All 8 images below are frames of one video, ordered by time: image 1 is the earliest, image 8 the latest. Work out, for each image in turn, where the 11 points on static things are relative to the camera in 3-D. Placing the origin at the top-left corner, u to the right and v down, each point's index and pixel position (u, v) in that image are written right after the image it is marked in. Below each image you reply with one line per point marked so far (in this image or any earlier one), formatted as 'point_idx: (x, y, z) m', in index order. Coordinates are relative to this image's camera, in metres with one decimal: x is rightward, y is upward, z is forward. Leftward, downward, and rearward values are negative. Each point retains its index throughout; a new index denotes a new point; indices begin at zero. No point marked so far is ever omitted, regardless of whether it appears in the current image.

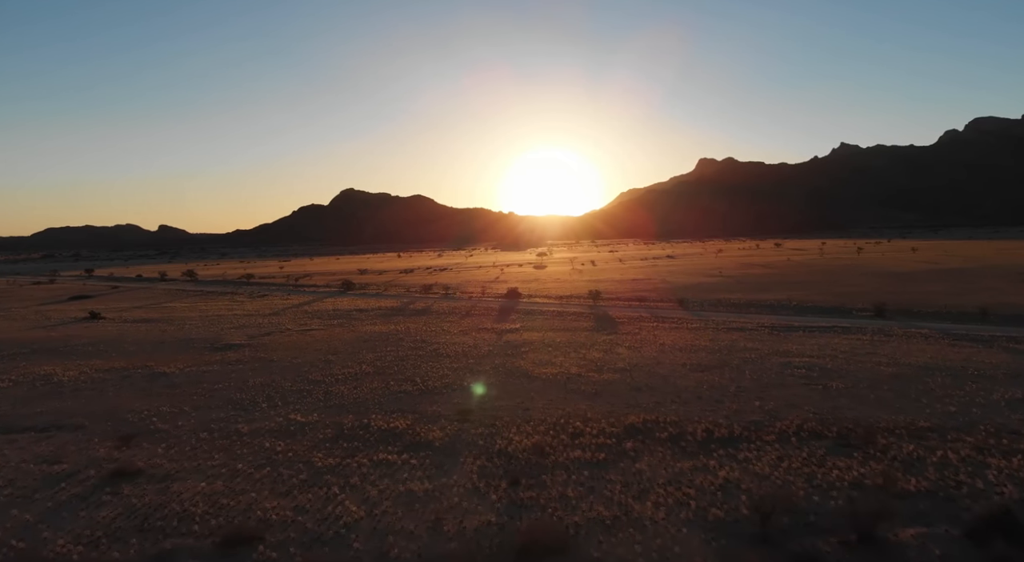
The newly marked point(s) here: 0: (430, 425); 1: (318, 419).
0: (-2.2, -3.9, +14.9) m
1: (-5.5, -3.9, +15.8) m
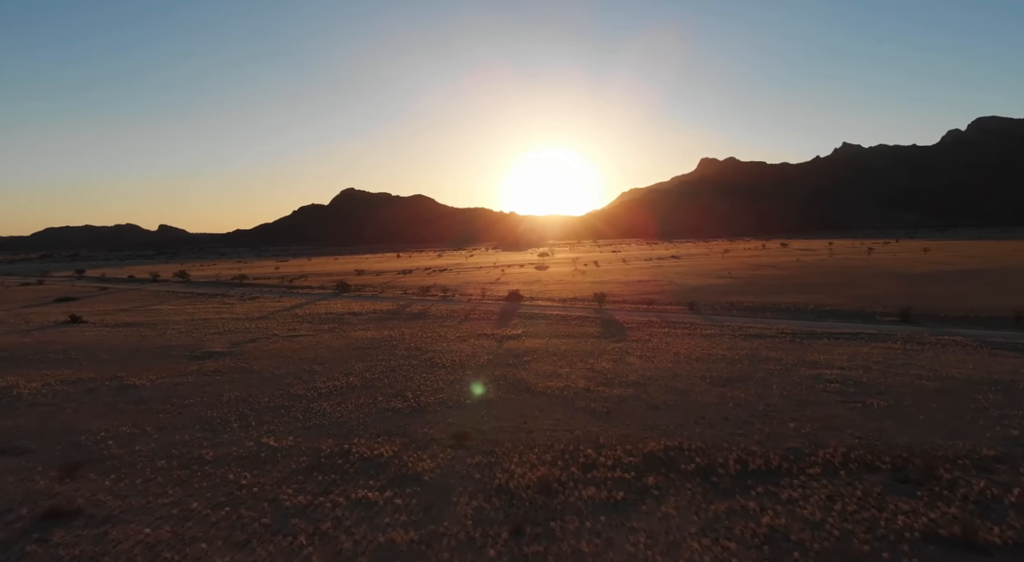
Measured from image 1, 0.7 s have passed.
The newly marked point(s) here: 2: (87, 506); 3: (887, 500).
0: (-2.2, -4.0, +13.0) m
1: (-5.5, -4.1, +13.9) m
2: (-8.7, -4.6, +11.4) m
3: (+7.0, -4.1, +10.5) m
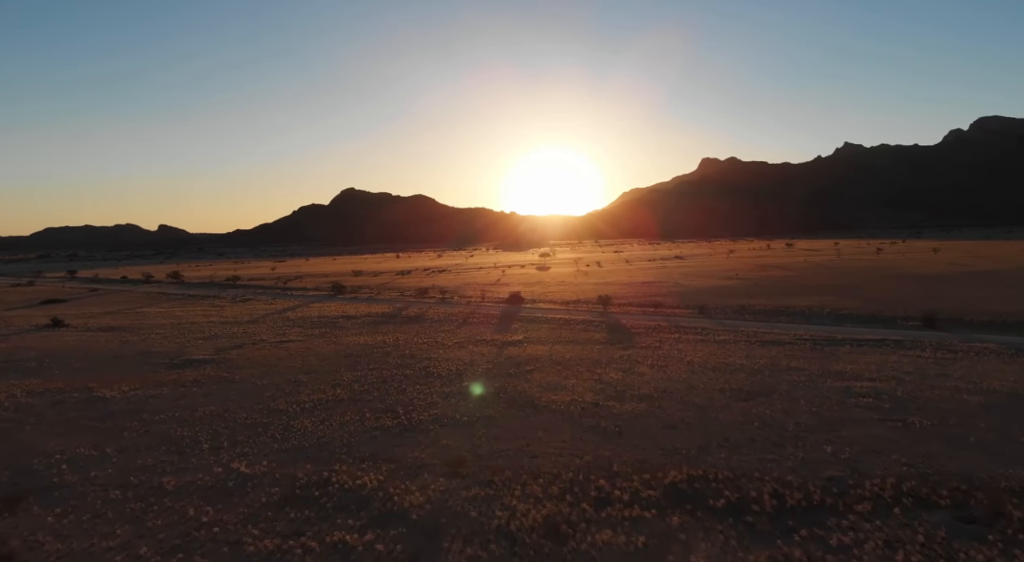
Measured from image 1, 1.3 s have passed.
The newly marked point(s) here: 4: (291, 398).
0: (-2.1, -4.1, +11.4) m
1: (-5.4, -4.2, +12.3) m
2: (-8.7, -4.7, +9.8) m
3: (+7.1, -4.2, +8.9) m
4: (-7.1, -3.7, +17.9) m
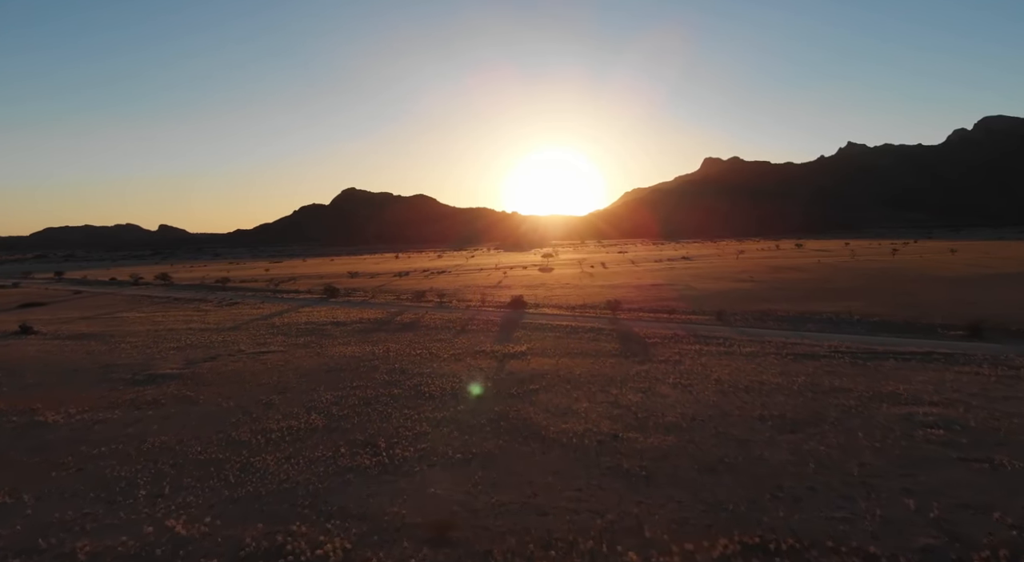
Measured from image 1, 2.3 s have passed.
0: (-2.1, -4.3, +8.9) m
1: (-5.4, -4.4, +9.8) m
2: (-8.6, -4.9, +7.3) m
3: (+7.1, -4.5, +6.3) m
4: (-7.0, -4.0, +15.4) m
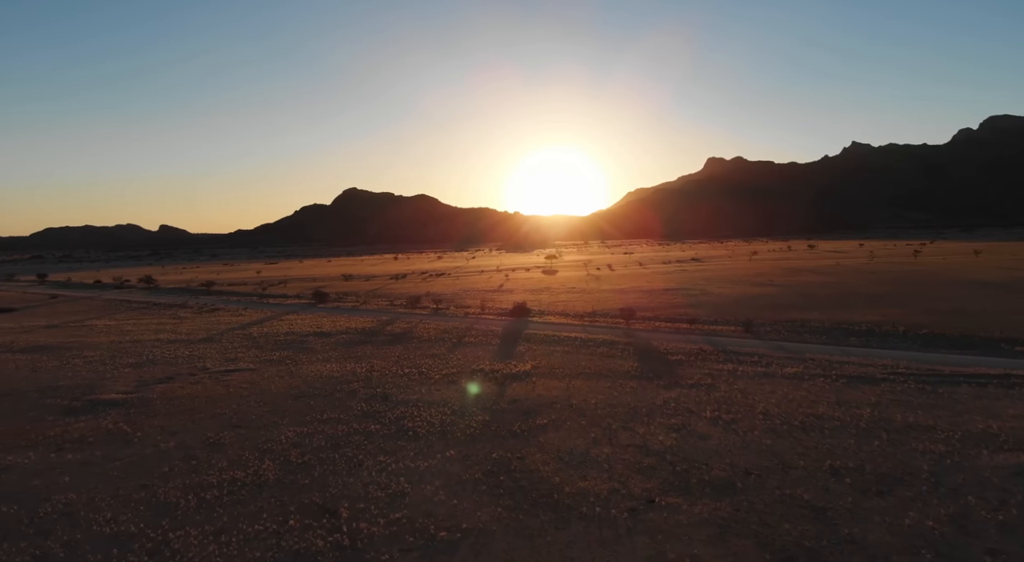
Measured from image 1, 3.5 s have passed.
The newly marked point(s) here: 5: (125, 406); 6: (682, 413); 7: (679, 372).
0: (-2.0, -4.6, +5.7) m
1: (-5.3, -4.7, +6.6) m
2: (-8.6, -5.2, +4.1) m
3: (+7.1, -4.8, +3.1) m
4: (-7.0, -4.3, +12.2) m
5: (-12.4, -4.0, +17.9) m
6: (+4.6, -3.6, +15.1) m
7: (+5.8, -3.2, +19.3) m
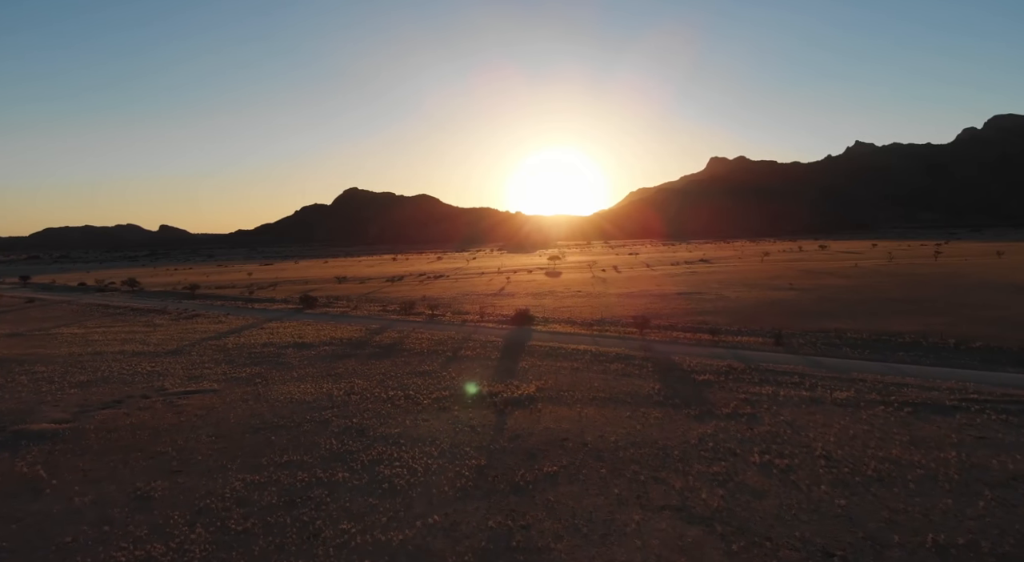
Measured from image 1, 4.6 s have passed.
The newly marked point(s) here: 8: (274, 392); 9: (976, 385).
0: (-2.0, -4.9, +2.8) m
1: (-5.3, -5.0, +3.8) m
2: (-8.6, -5.5, +1.3) m
3: (+7.1, -5.0, +0.2) m
4: (-6.9, -4.5, +9.4) m
5: (-12.3, -4.2, +15.0) m
6: (+4.7, -3.9, +12.2) m
7: (+5.8, -3.4, +16.4) m
8: (-8.0, -3.7, +18.8) m
9: (+14.4, -3.2, +17.5) m
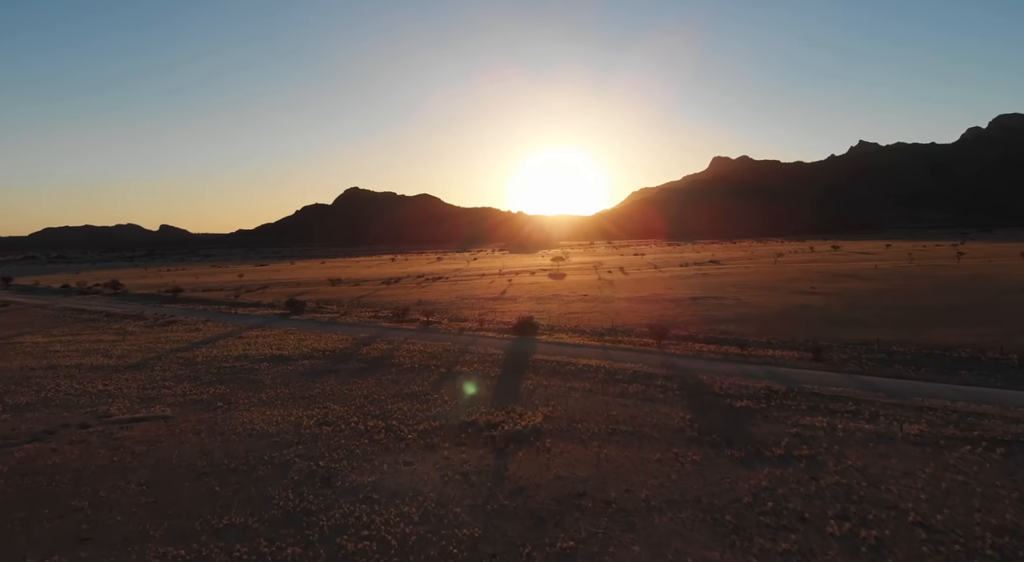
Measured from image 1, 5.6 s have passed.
0: (-2.0, -5.2, 0.0) m
1: (-5.3, -5.2, +1.0) m
2: (-8.6, -5.7, -1.5) m
3: (+7.2, -5.3, -2.6) m
4: (-6.9, -4.8, +6.6) m
5: (-12.3, -4.5, +12.2) m
6: (+4.7, -4.1, +9.4) m
7: (+5.9, -3.7, +13.6) m
8: (-7.9, -3.9, +16.0) m
9: (+14.5, -3.4, +14.7) m
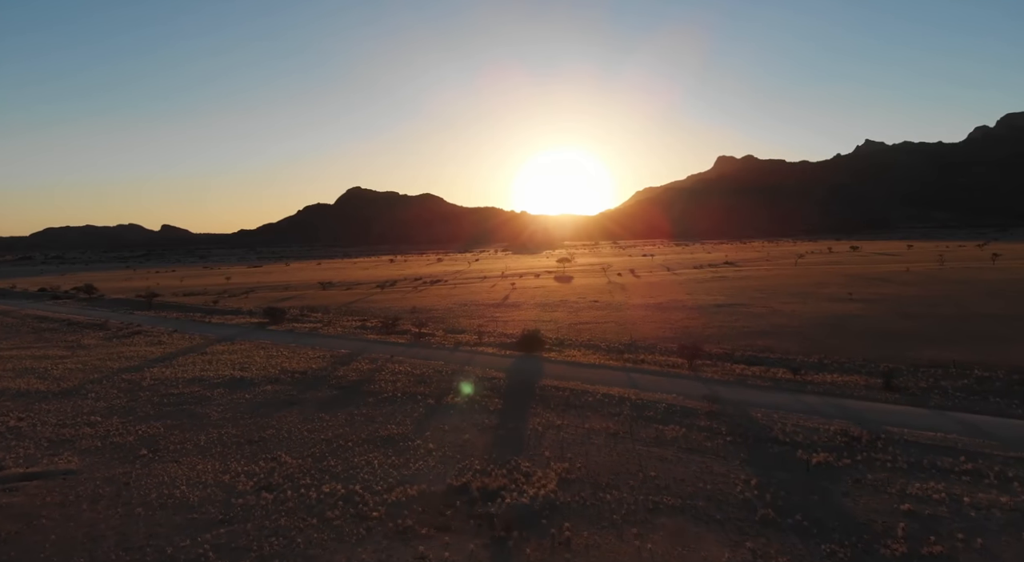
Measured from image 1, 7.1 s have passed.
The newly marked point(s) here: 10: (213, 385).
0: (-2.0, -5.5, -3.7) m
1: (-5.3, -5.6, -2.8) m
2: (-8.6, -6.1, -5.2) m
3: (+7.1, -5.6, -6.4) m
4: (-6.9, -5.1, +2.8) m
5: (-12.2, -4.8, +8.6) m
6: (+4.8, -4.5, +5.6) m
7: (+5.9, -4.0, +9.8) m
8: (-7.8, -4.3, +12.3) m
9: (+14.6, -3.8, +10.8) m
10: (-10.7, -3.6, +20.2) m
